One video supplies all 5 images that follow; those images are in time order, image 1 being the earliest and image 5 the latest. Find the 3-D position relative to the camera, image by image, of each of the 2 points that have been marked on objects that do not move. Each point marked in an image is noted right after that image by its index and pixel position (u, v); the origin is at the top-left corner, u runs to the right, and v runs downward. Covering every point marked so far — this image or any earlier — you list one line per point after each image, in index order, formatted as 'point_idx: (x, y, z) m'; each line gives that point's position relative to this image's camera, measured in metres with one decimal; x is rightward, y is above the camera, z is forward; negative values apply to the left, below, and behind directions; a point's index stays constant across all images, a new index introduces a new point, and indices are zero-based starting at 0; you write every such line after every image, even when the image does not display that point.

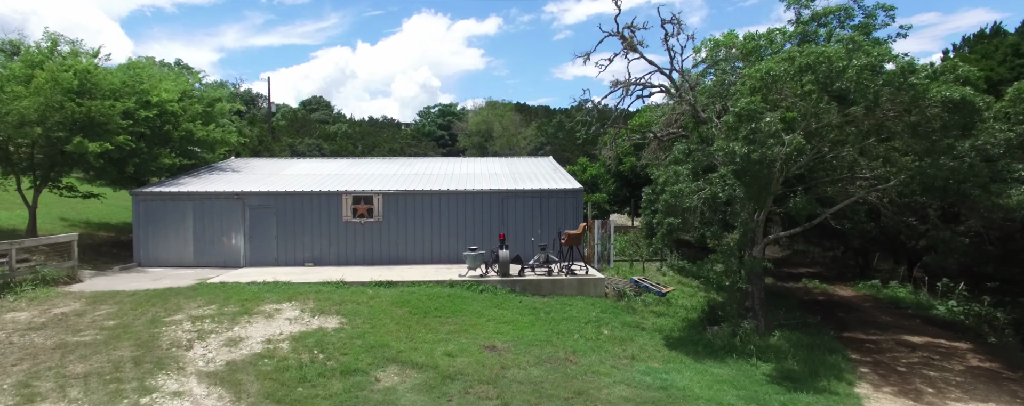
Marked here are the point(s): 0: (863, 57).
0: (+4.5, +1.9, +6.8) m
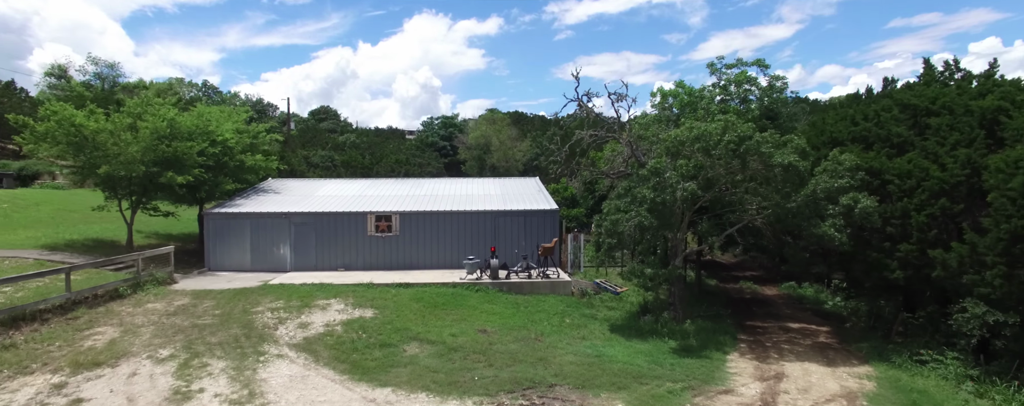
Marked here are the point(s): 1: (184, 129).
0: (+4.2, +1.4, +10.1) m
1: (-9.4, +2.1, +15.1) m
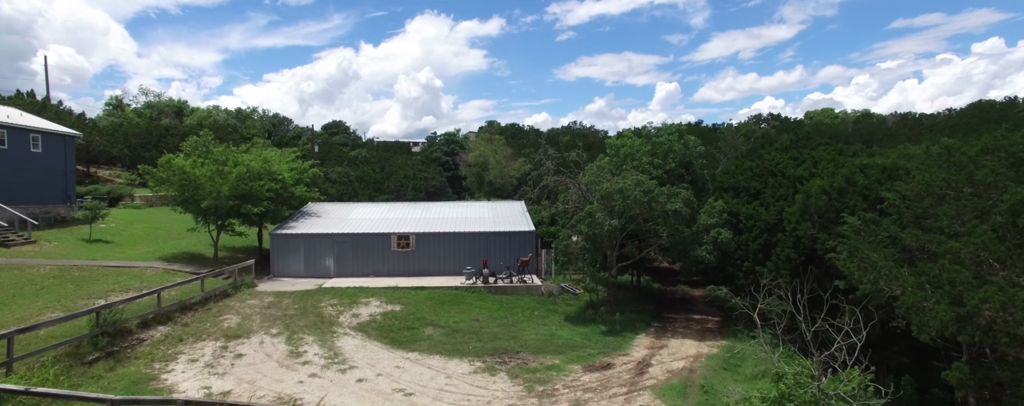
0: (+3.7, +0.5, +15.3) m
1: (-9.9, +1.2, +20.3) m
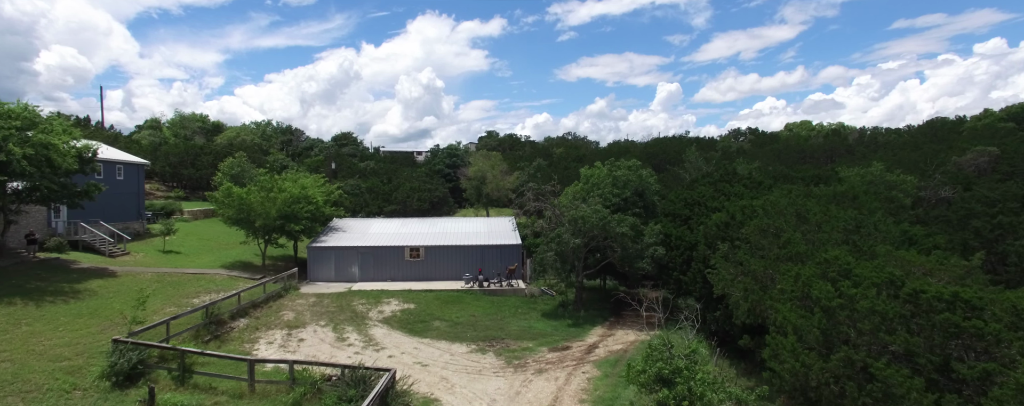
0: (+3.3, -0.5, +20.2) m
1: (-10.3, +0.3, +25.2) m
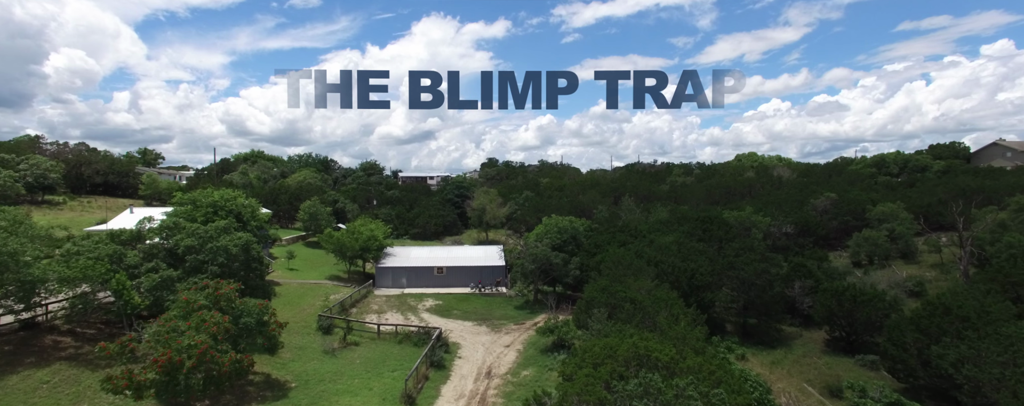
0: (+2.2, -3.4, +36.2) m
1: (-11.3, -2.6, +41.3) m
